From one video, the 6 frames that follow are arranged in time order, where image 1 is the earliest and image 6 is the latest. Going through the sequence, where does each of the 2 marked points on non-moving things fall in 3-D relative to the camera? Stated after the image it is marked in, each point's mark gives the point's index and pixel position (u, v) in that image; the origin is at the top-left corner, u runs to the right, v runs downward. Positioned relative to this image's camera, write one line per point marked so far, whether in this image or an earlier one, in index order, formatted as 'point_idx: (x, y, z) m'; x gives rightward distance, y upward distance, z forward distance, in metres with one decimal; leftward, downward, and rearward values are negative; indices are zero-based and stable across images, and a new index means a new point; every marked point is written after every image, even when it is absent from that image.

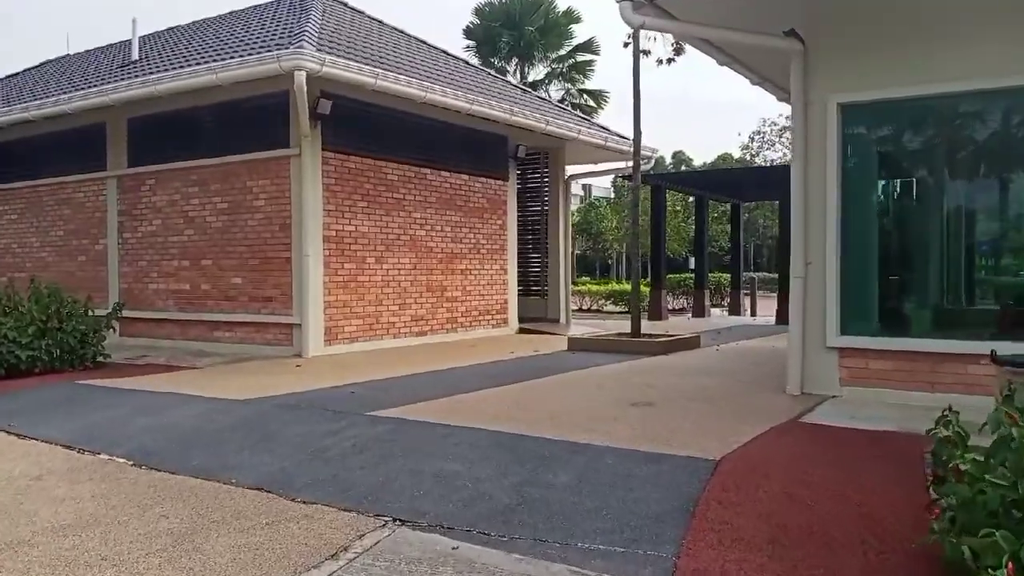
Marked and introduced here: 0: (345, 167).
0: (-2.3, +1.7, +11.6) m
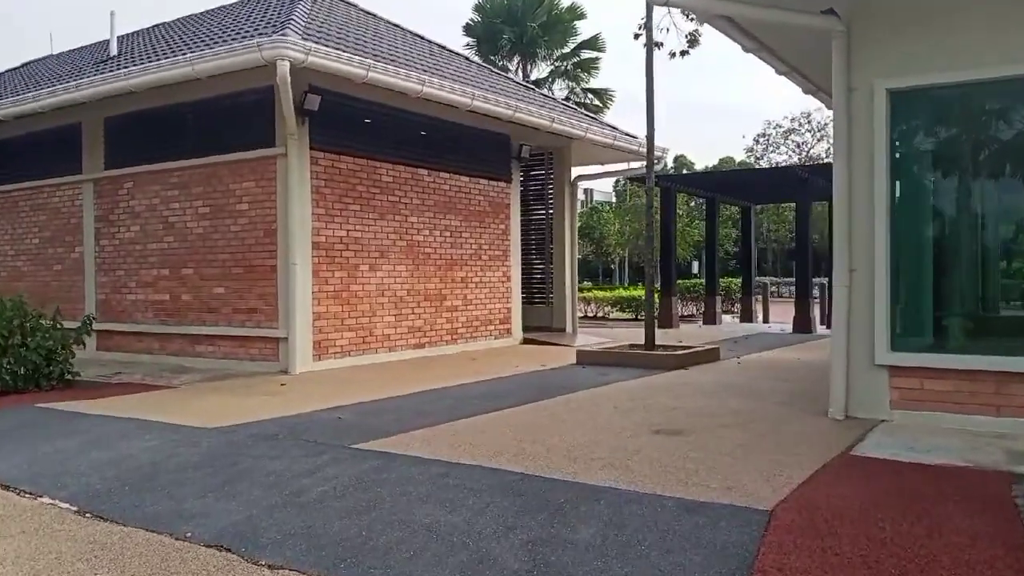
0: (-2.3, +1.5, +10.7) m
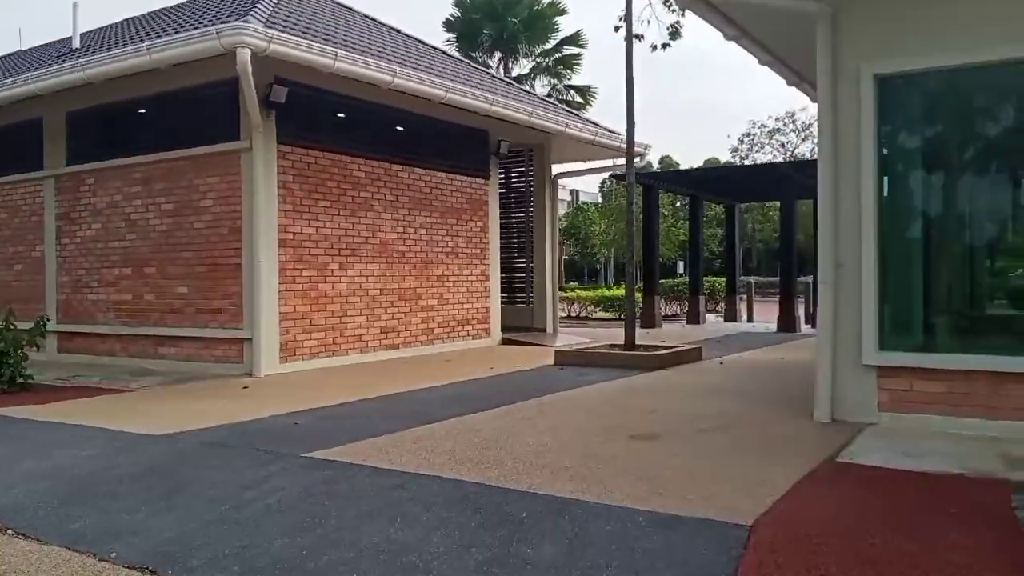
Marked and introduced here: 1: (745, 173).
0: (-2.6, +1.5, +10.3) m
1: (+4.5, +2.2, +16.4) m
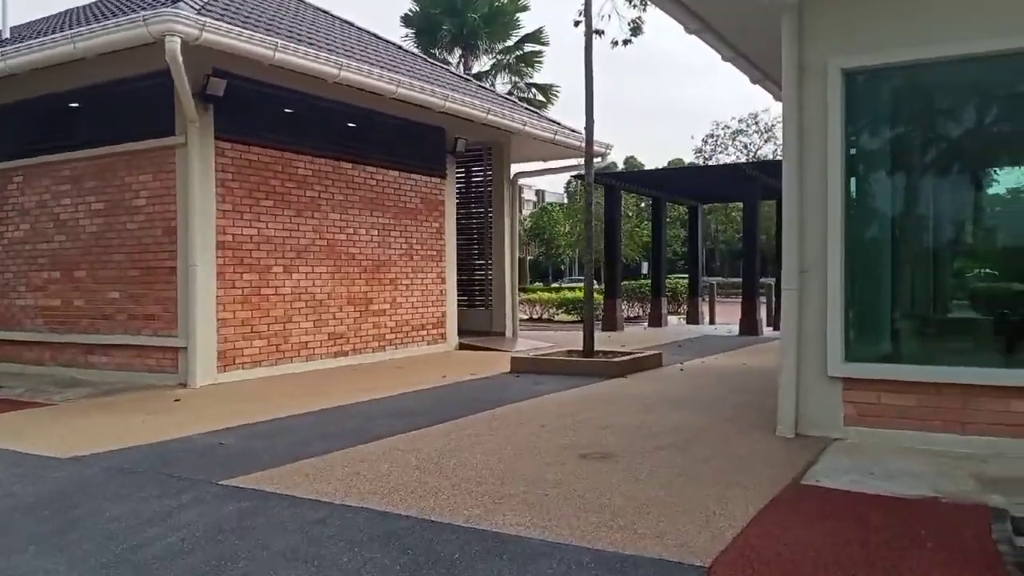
0: (-3.1, +1.5, +9.8) m
1: (+3.7, +2.2, +16.1) m
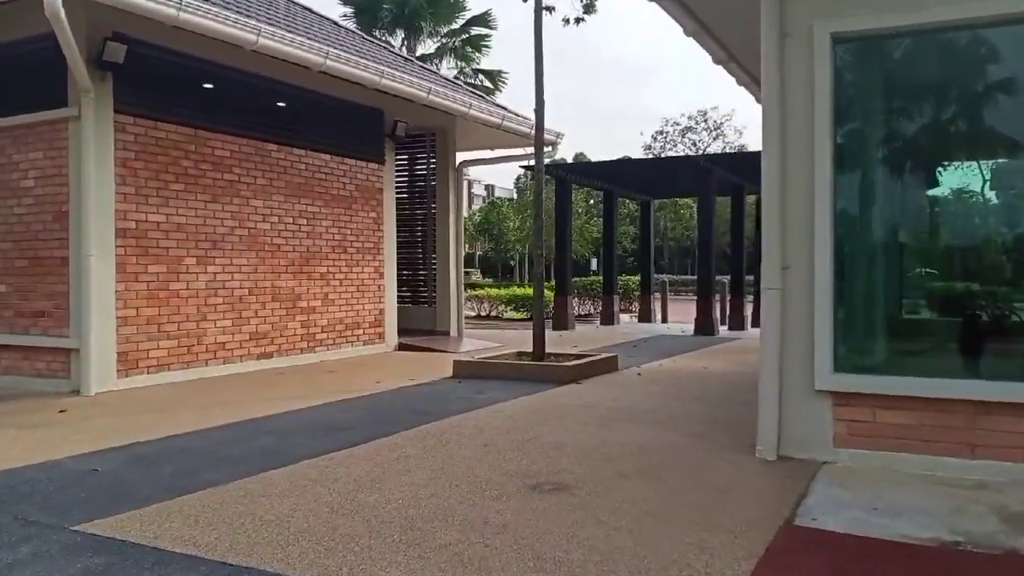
0: (-3.7, +1.6, +8.6) m
1: (+2.8, +2.2, +15.4) m
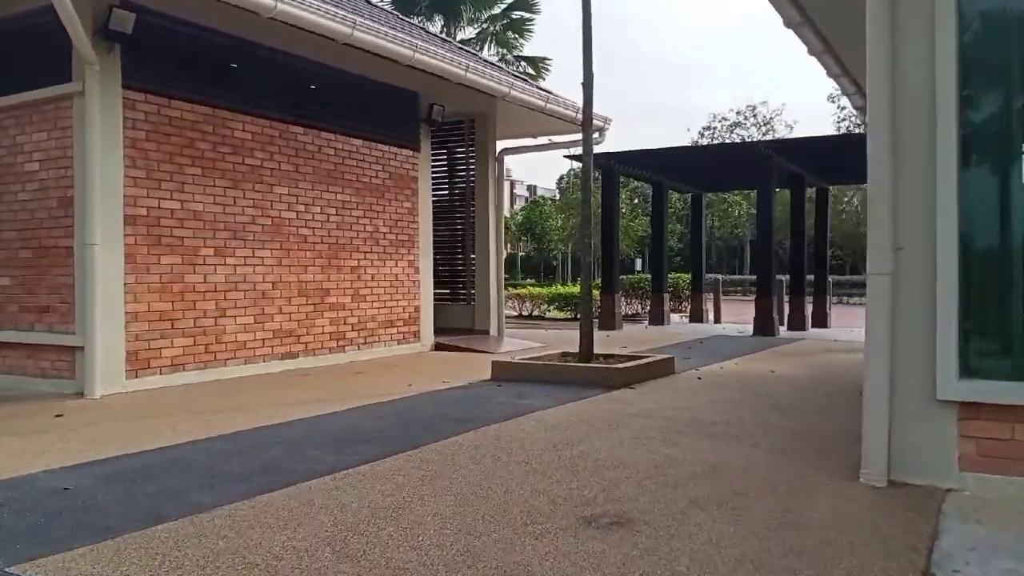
0: (-3.3, +1.6, +7.9) m
1: (+3.5, +2.3, +14.3) m
